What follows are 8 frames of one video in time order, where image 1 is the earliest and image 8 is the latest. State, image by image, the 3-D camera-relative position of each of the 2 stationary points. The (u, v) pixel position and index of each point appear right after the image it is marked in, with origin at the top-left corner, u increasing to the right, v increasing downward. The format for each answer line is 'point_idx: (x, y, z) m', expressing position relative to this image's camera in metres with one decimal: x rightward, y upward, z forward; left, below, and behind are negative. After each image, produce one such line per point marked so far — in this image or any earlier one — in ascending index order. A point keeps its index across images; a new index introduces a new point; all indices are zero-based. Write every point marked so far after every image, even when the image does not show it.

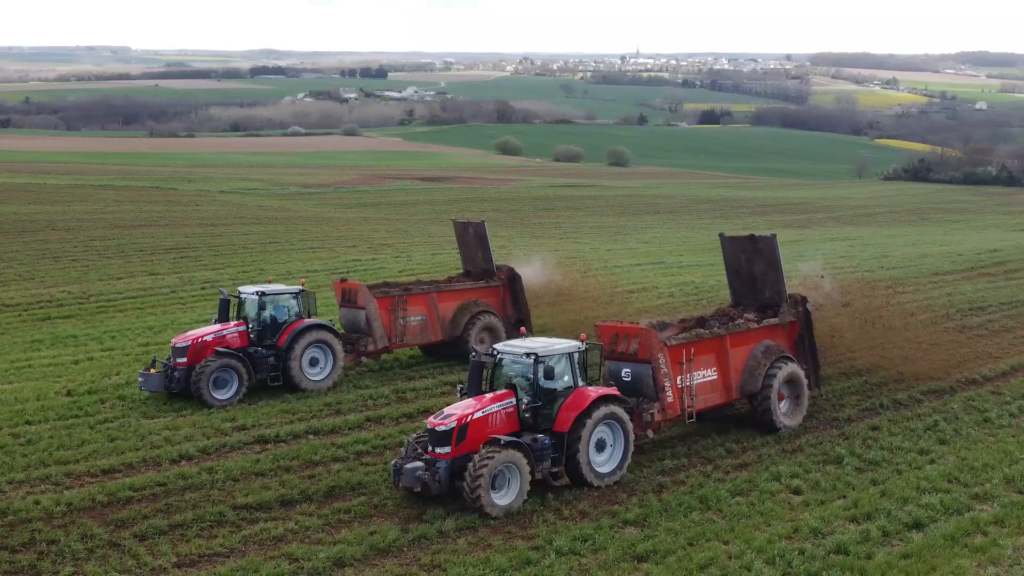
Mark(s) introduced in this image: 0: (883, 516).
0: (+2.8, -1.7, +8.1) m
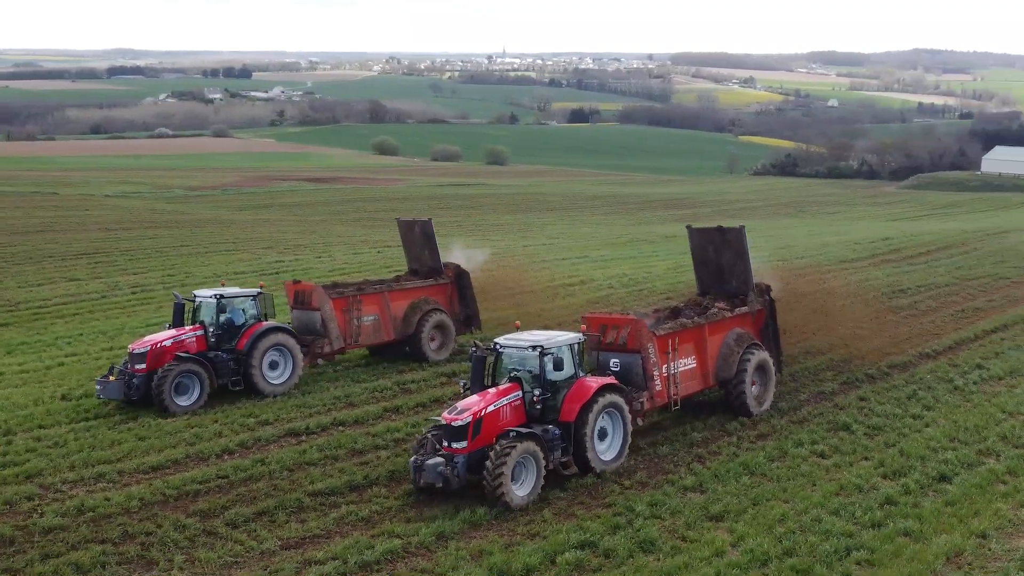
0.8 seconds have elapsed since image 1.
0: (+3.4, -1.5, +9.1) m
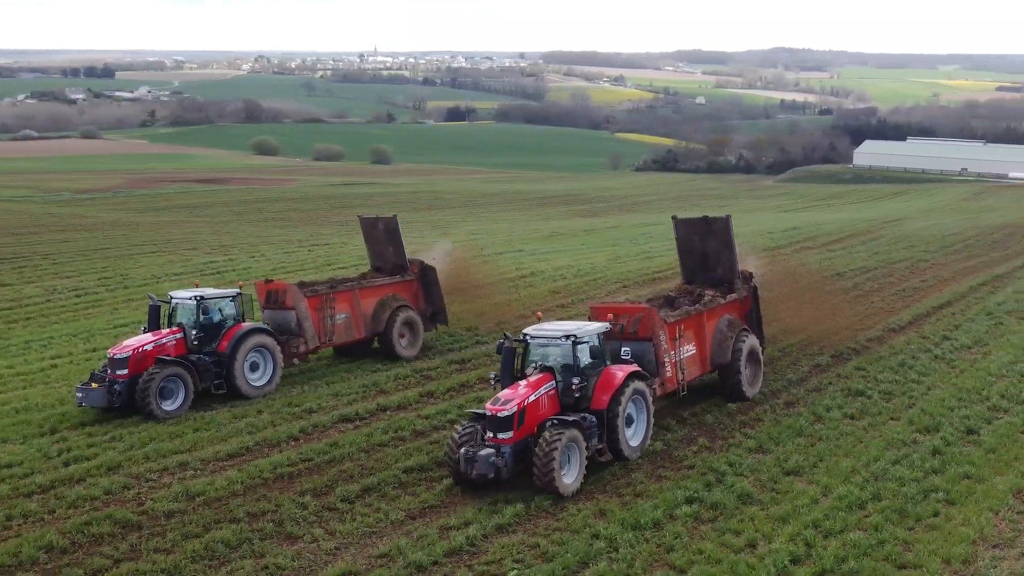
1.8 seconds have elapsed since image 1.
0: (+4.0, -1.3, +10.1) m
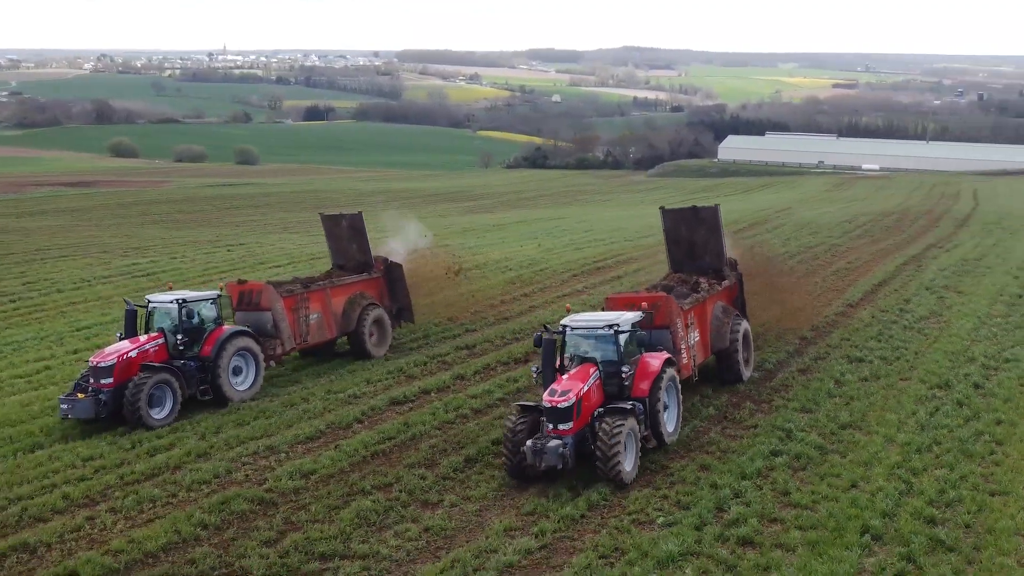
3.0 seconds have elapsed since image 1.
0: (+4.6, -1.0, +11.4) m
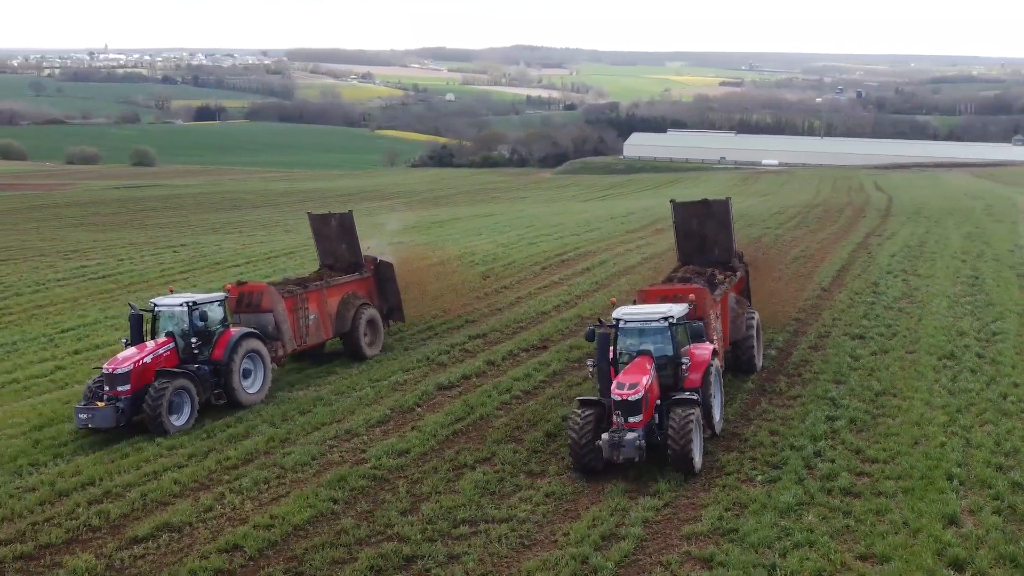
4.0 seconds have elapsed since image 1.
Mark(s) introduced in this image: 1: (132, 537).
0: (+5.2, -0.8, +12.6) m
1: (-2.8, -1.8, +8.0) m
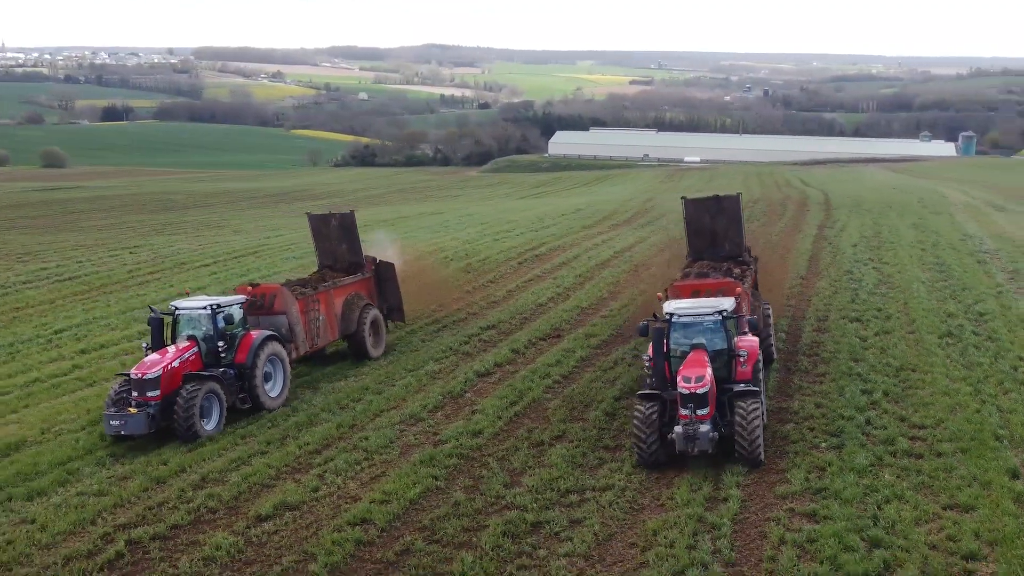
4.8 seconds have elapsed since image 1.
0: (+5.6, -0.6, +13.6) m
1: (-2.0, -1.8, +8.4) m
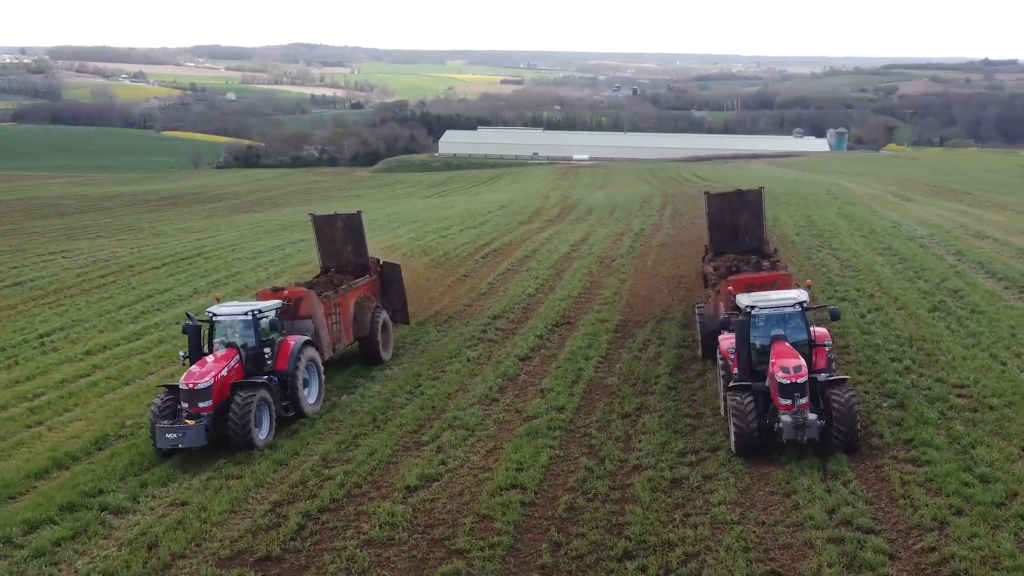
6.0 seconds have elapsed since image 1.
0: (+6.0, -0.3, +15.1) m
1: (-0.9, -1.7, +9.1) m
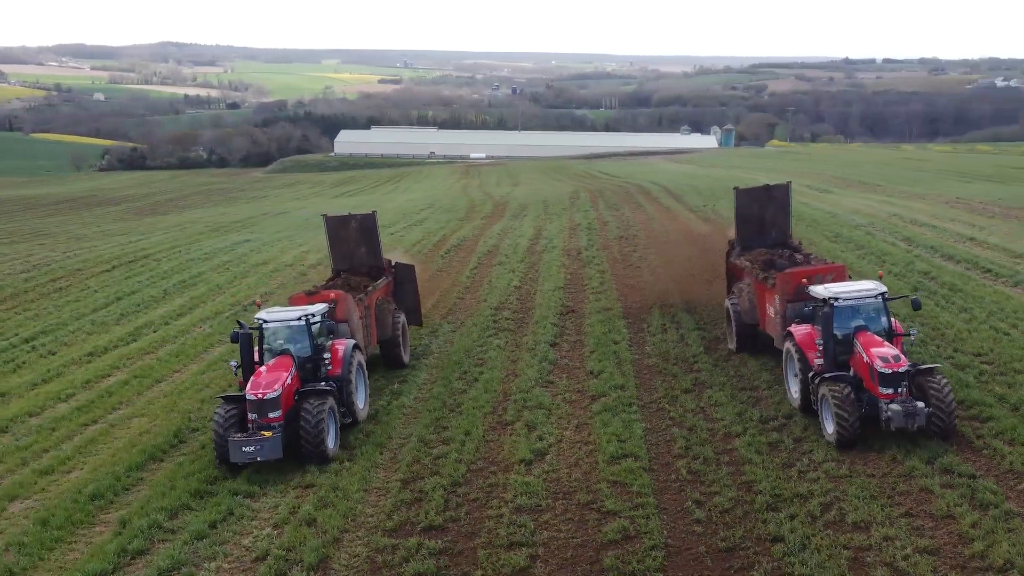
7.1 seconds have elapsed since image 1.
0: (+6.2, 0.0, +16.5) m
1: (+0.1, -1.5, +9.7) m
